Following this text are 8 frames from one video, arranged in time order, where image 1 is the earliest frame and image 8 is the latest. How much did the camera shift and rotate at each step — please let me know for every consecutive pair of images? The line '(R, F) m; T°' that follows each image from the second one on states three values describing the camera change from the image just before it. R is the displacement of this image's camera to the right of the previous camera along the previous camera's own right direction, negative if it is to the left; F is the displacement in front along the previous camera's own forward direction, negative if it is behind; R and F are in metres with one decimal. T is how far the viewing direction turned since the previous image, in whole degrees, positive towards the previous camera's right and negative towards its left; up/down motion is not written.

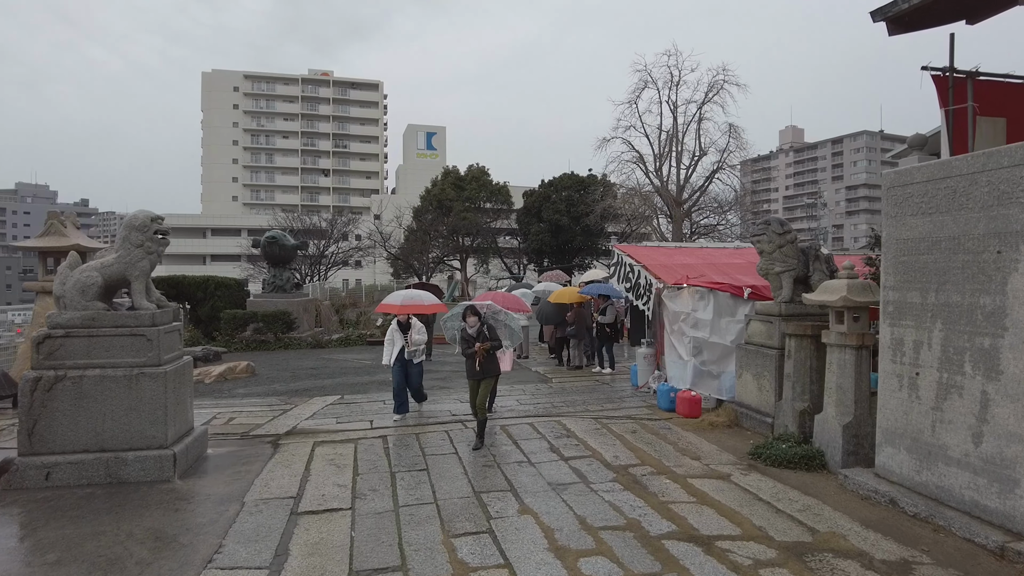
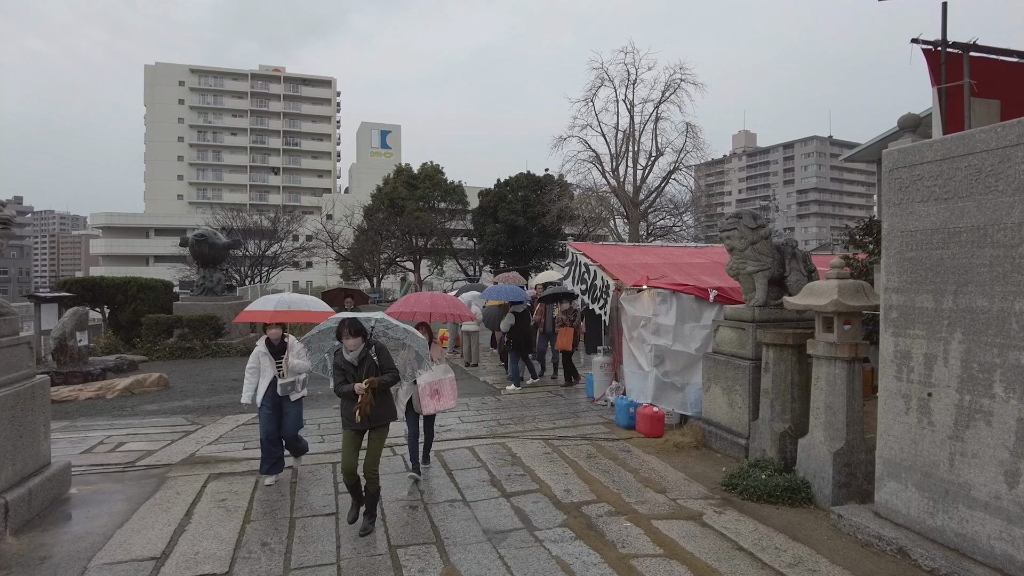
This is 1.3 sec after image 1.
(+0.2, +1.0) m; +4°
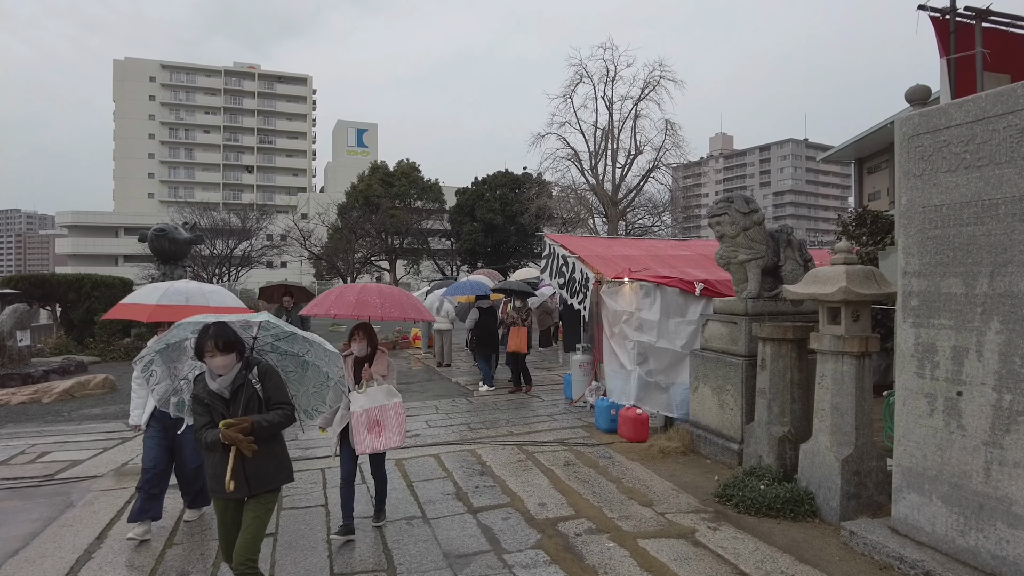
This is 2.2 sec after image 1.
(+0.1, +0.6) m; +2°
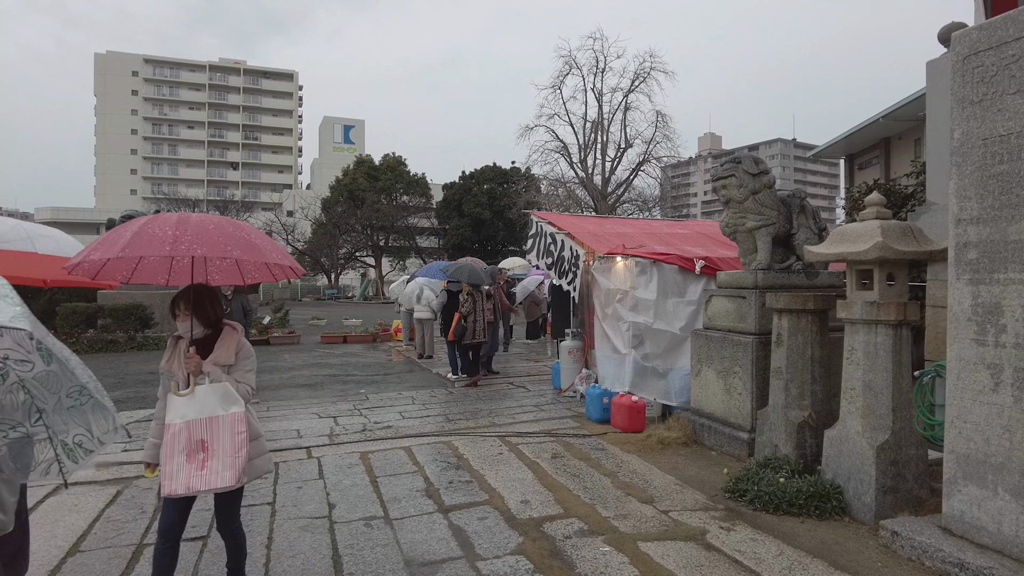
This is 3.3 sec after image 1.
(+0.1, +0.6) m; +1°
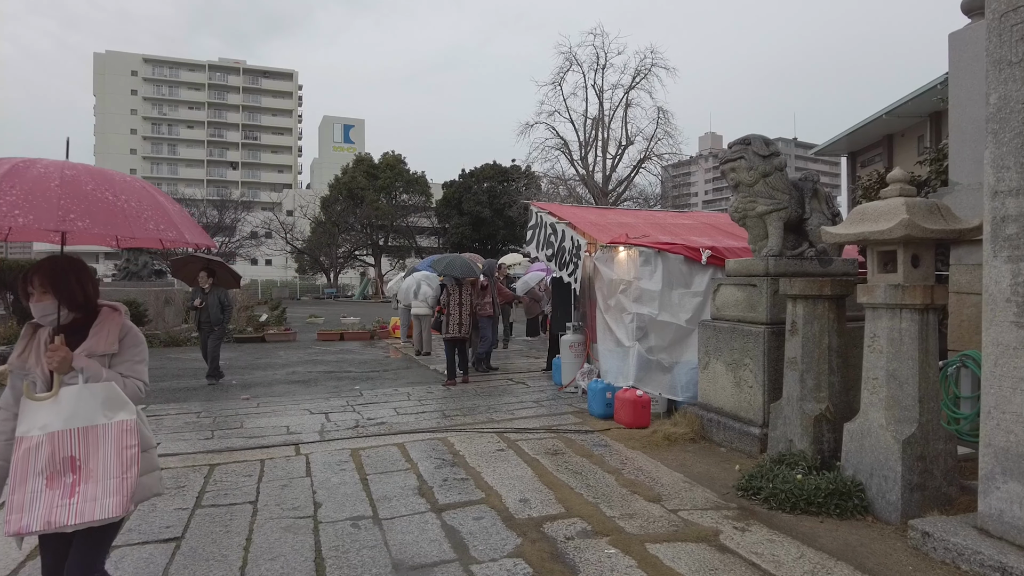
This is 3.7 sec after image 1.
(0.0, +0.2) m; 0°
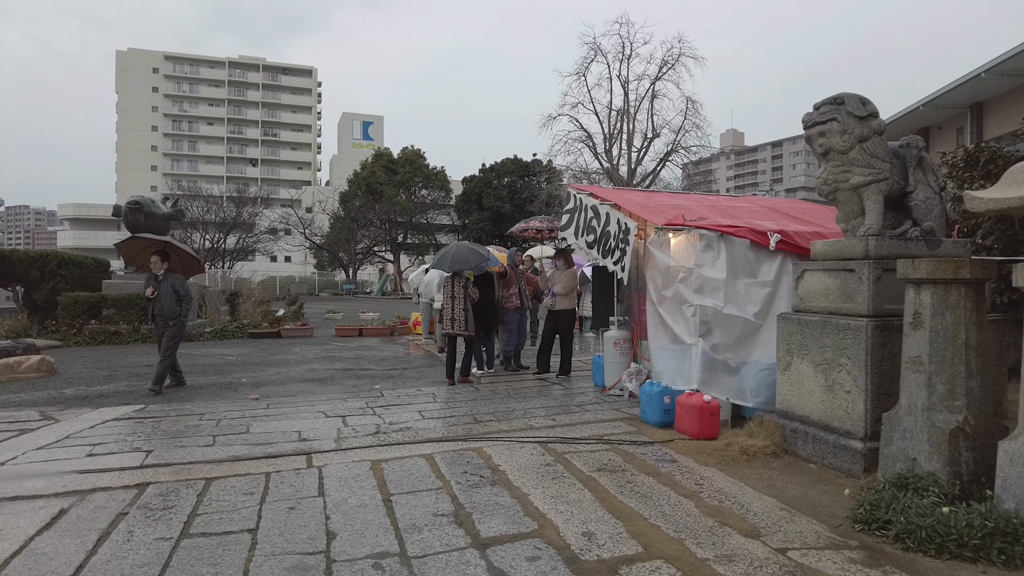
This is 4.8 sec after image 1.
(-0.2, +0.7) m; -1°
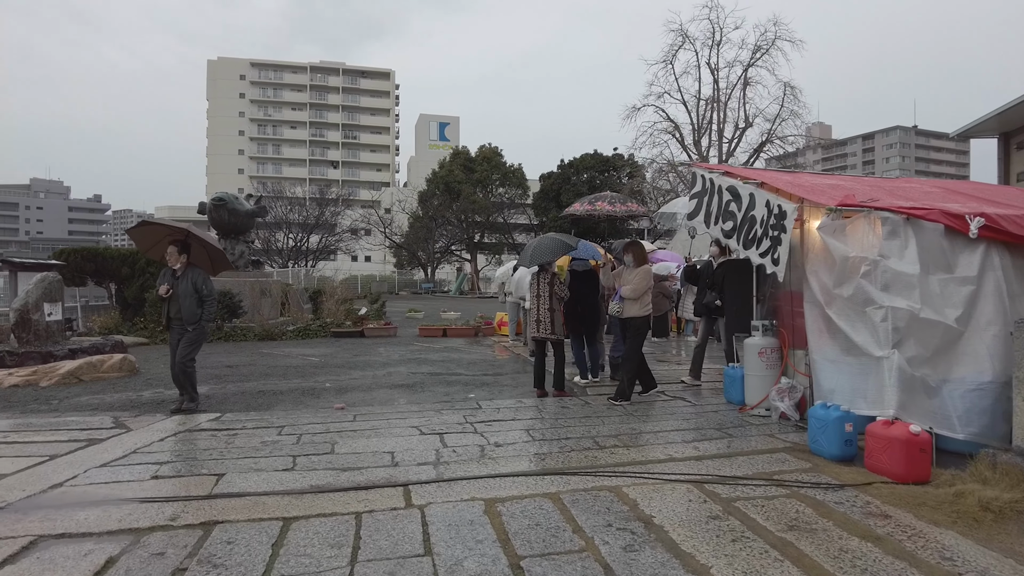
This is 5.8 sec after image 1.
(-0.4, +0.9) m; -6°
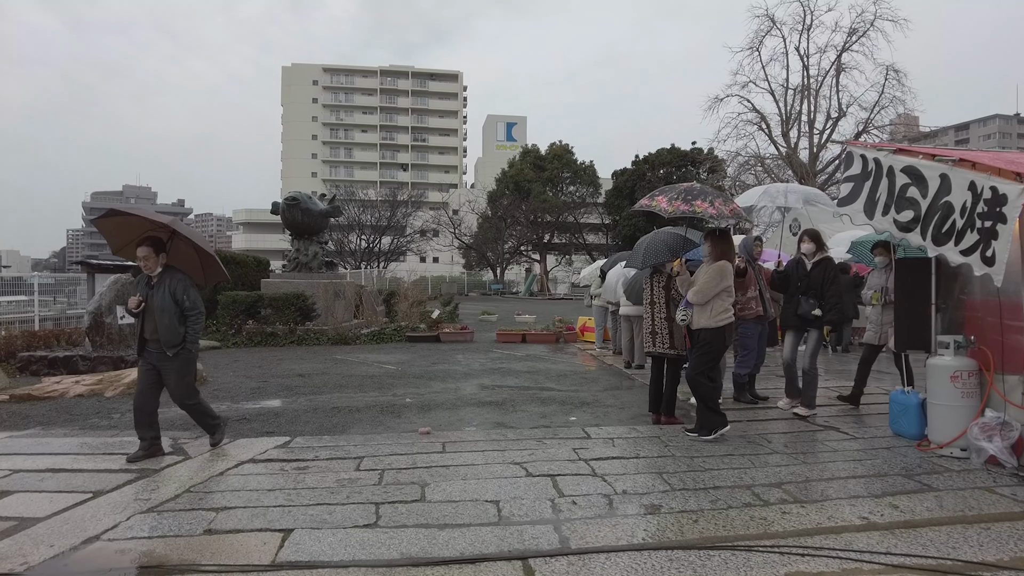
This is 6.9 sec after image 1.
(-0.4, +0.9) m; -6°
